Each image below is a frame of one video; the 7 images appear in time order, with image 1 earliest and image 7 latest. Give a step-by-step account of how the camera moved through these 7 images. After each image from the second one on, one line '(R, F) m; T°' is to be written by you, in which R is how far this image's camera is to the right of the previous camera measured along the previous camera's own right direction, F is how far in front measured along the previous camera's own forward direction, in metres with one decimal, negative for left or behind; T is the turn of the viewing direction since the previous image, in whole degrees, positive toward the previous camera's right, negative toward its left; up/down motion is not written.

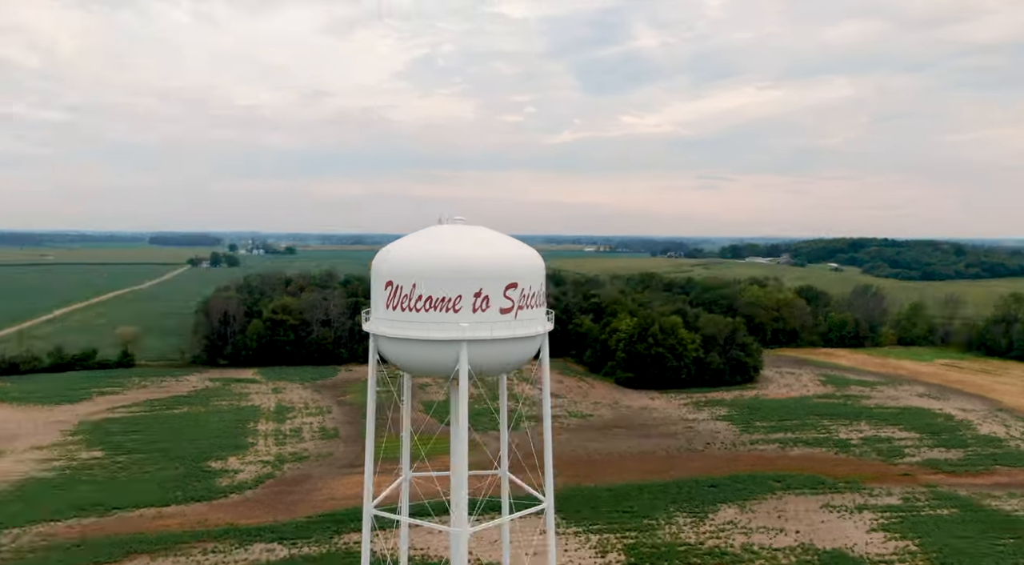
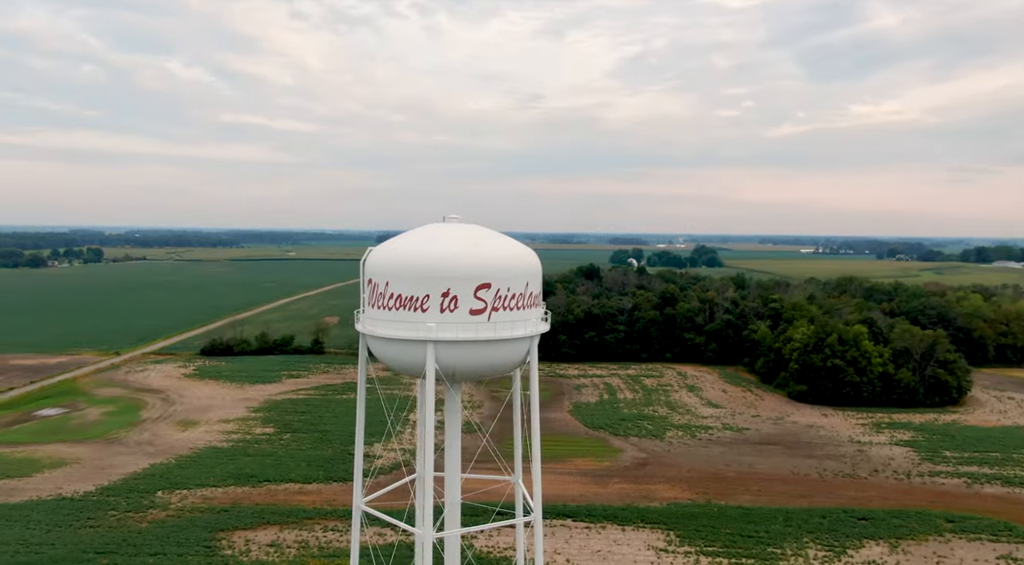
(-8.9, +5.3) m; +20°
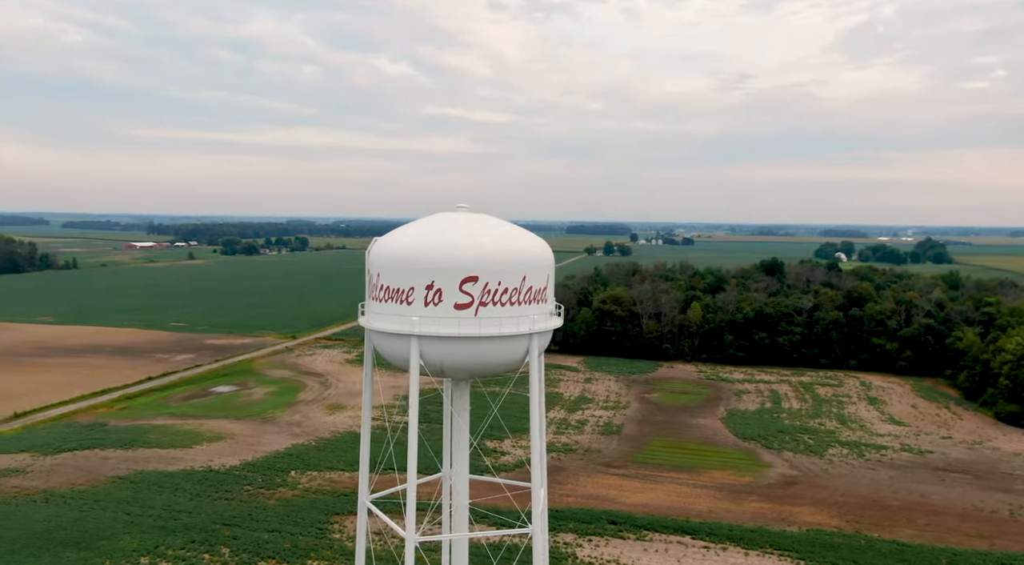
(+8.1, +2.7) m; -18°
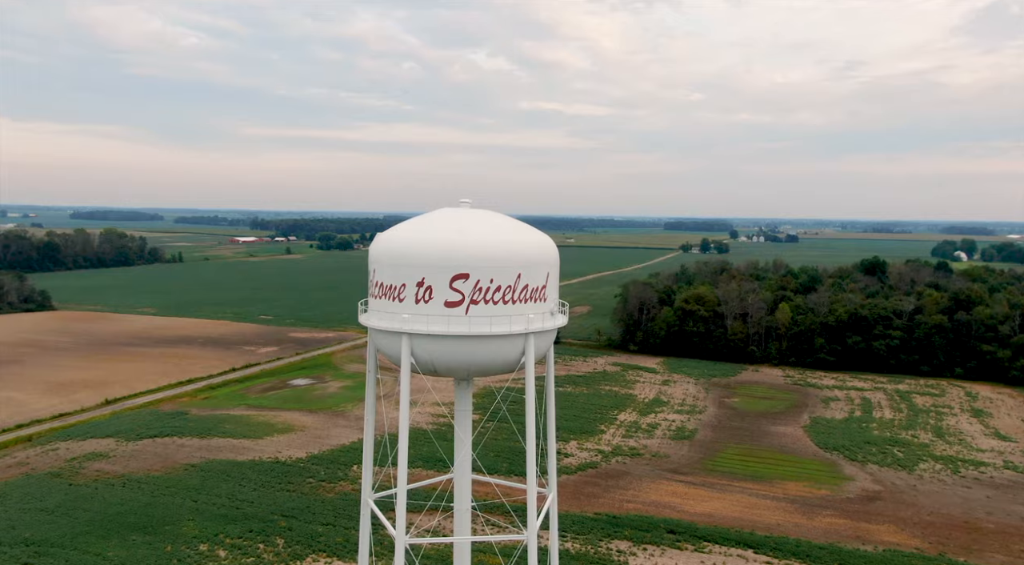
(+3.9, +1.4) m; -9°
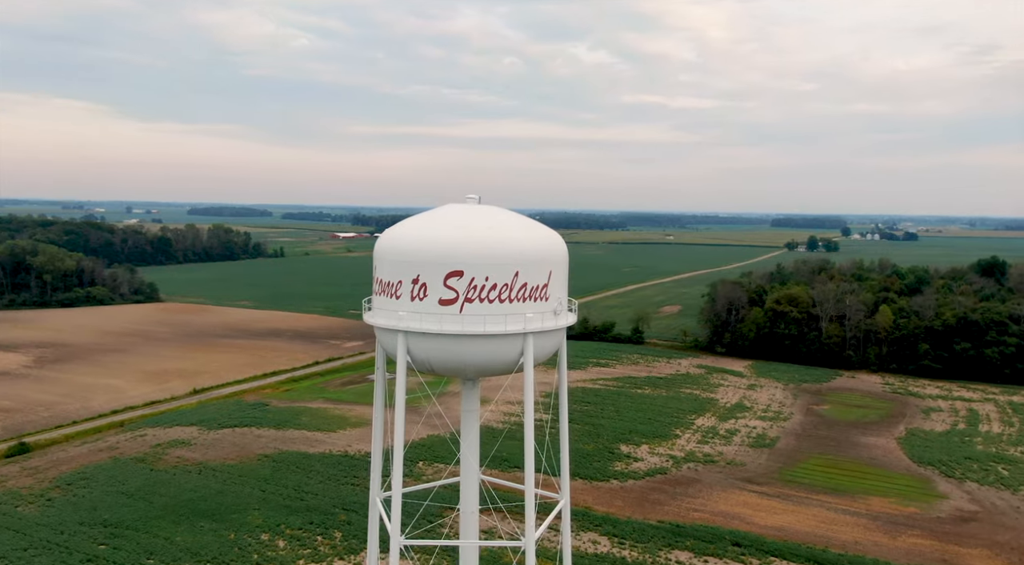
(+3.7, +1.5) m; -9°
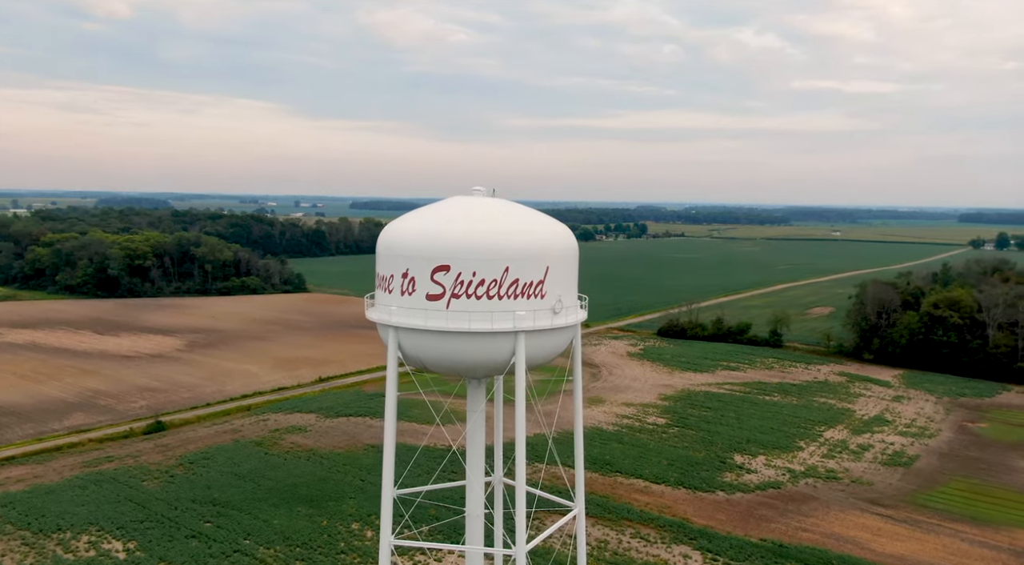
(+5.0, +2.9) m; -13°
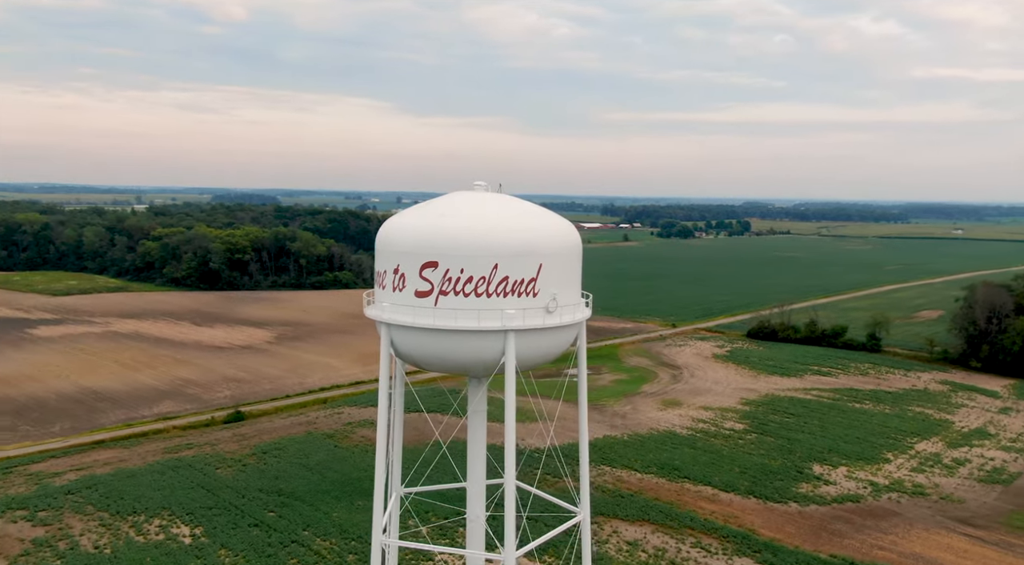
(+3.0, +1.8) m; -8°
